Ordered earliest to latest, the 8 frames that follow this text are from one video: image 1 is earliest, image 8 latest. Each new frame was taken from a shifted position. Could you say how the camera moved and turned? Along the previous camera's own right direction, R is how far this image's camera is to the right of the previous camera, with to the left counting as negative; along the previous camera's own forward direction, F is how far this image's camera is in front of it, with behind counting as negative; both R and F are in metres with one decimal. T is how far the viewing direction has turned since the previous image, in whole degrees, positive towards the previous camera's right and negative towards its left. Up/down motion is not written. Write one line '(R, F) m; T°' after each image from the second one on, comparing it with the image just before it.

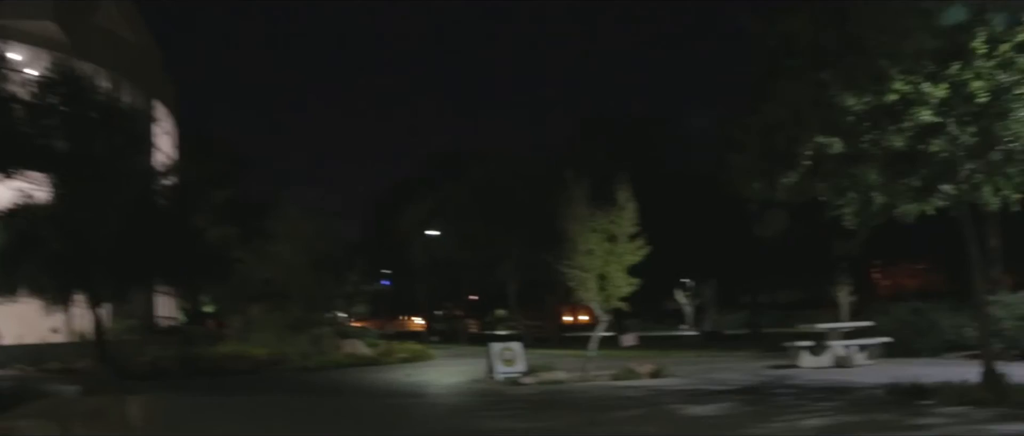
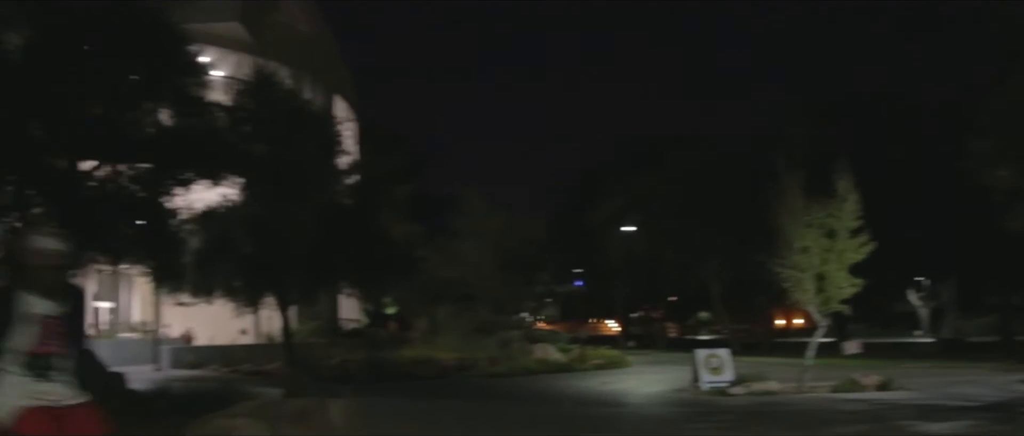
(+0.1, +1.2) m; -13°
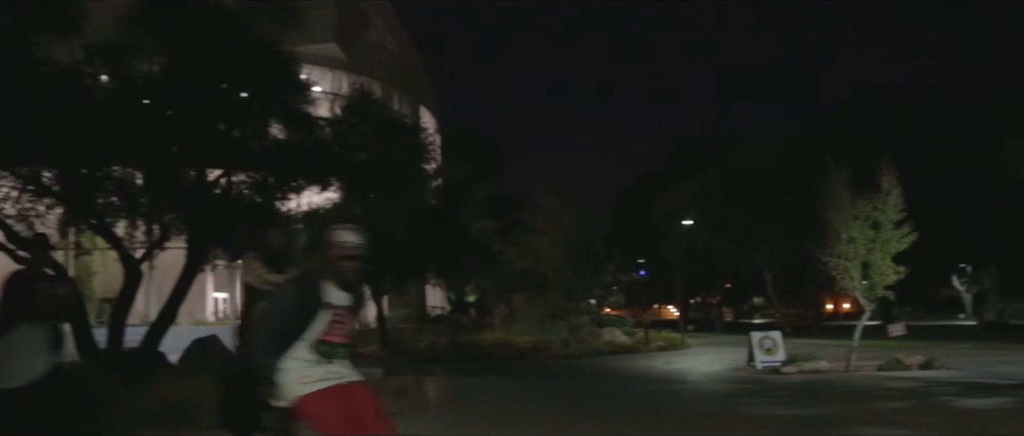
(-0.5, -1.8) m; -3°
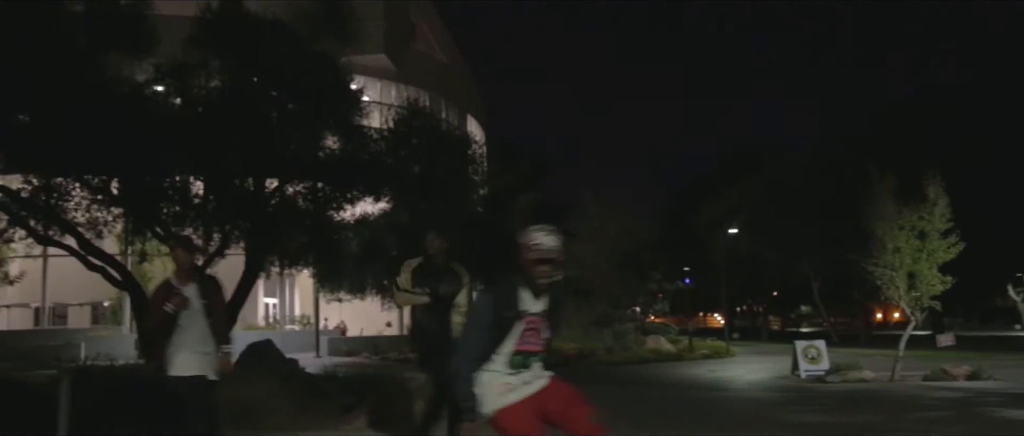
(0.0, -0.4) m; -3°
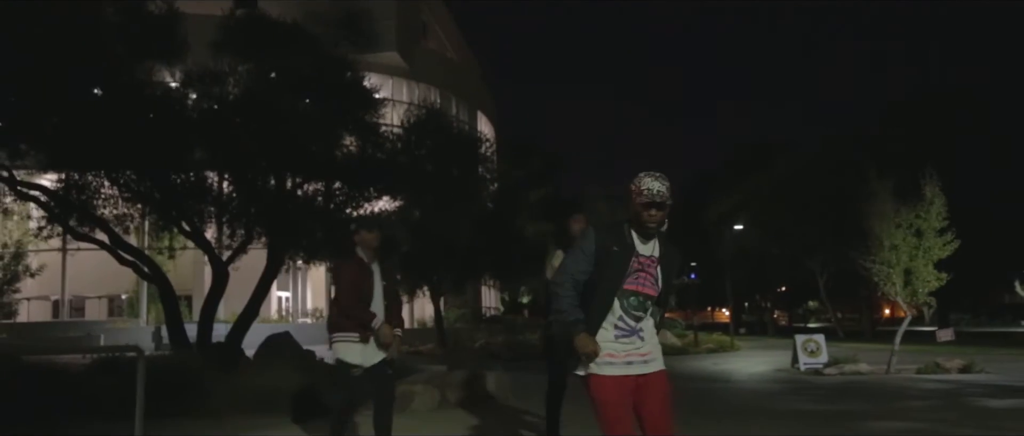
(0.0, -0.7) m; -1°
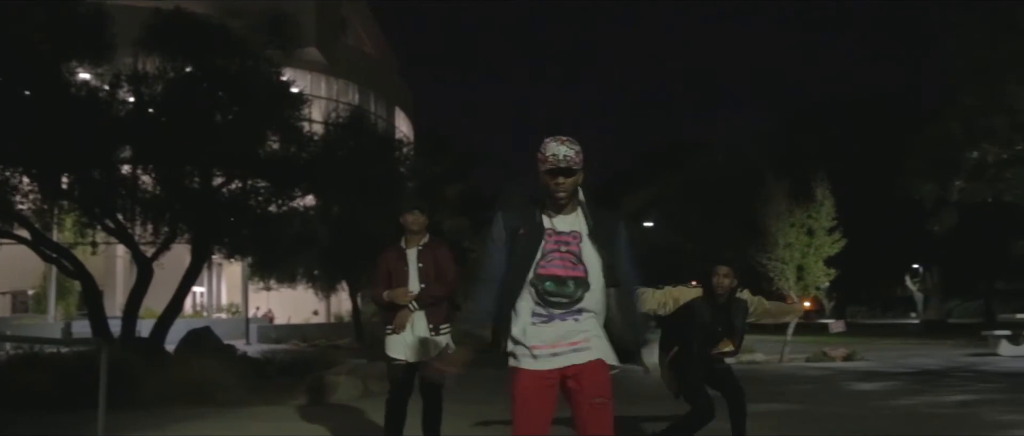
(-0.1, -0.8) m; +5°
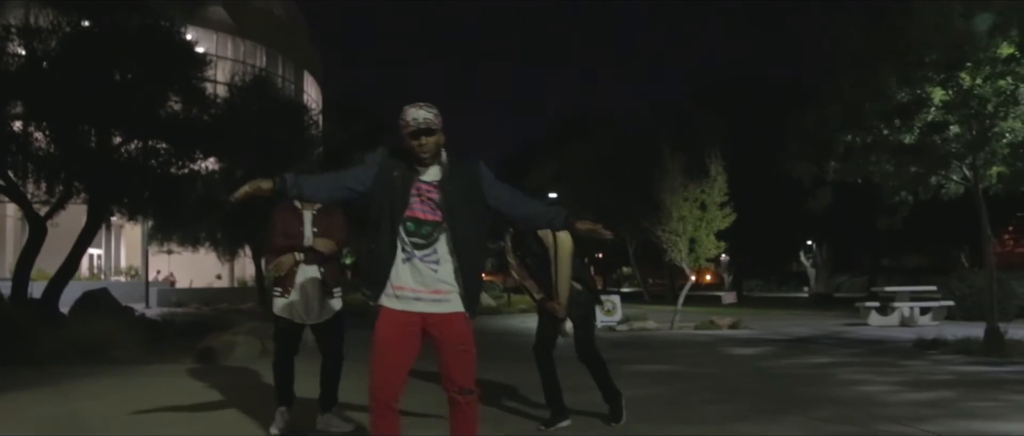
(+0.2, -0.4) m; +5°
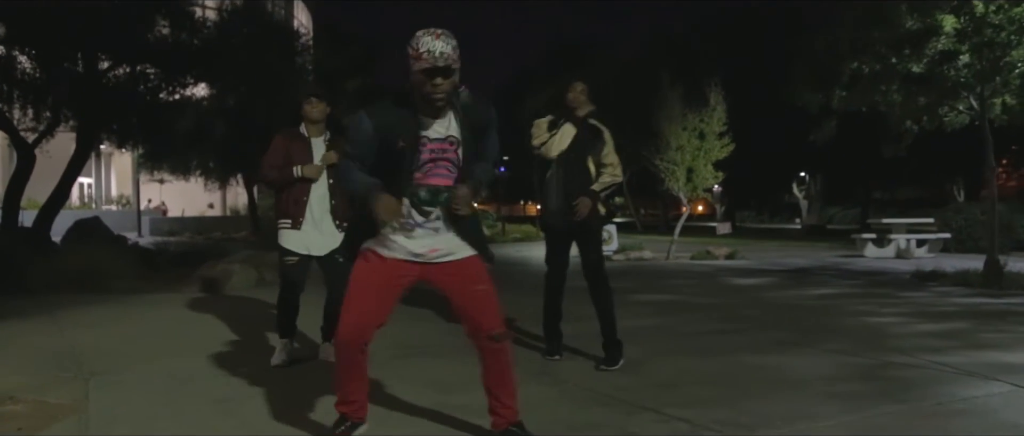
(-0.1, +0.2) m; +1°
